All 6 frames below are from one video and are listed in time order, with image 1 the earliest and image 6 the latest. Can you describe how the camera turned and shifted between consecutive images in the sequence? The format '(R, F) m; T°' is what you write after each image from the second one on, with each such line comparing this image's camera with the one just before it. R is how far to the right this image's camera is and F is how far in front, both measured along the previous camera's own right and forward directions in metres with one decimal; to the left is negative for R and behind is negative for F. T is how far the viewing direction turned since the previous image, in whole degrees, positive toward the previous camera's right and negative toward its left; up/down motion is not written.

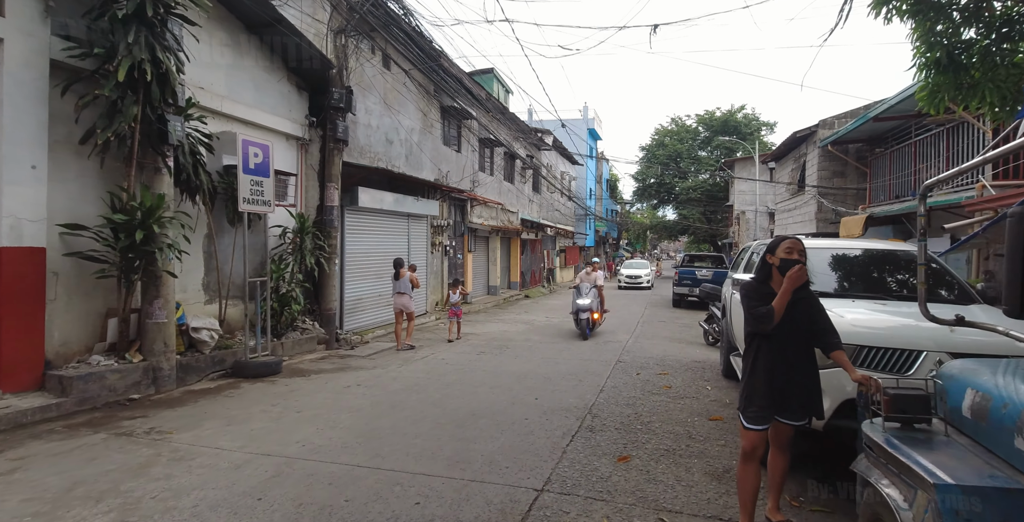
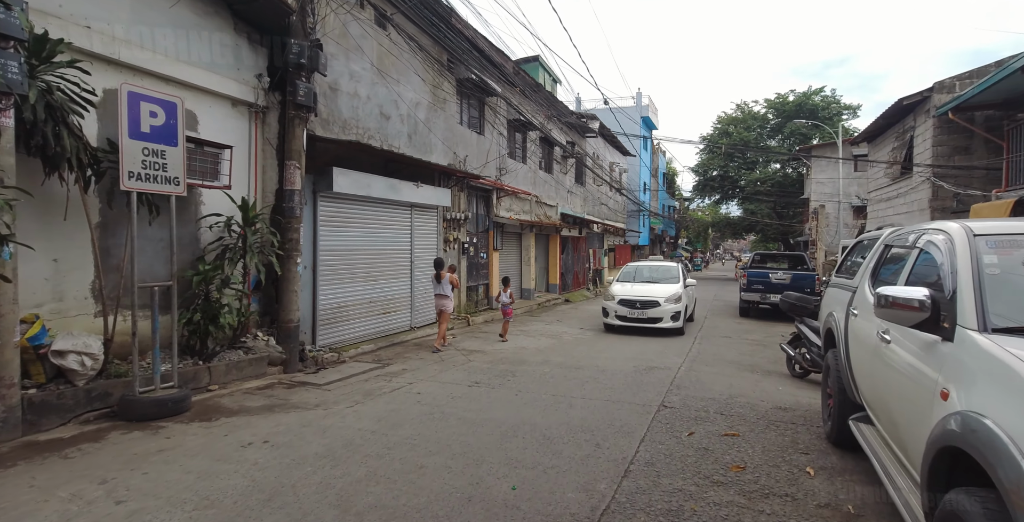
(+0.6, +2.3) m; -6°
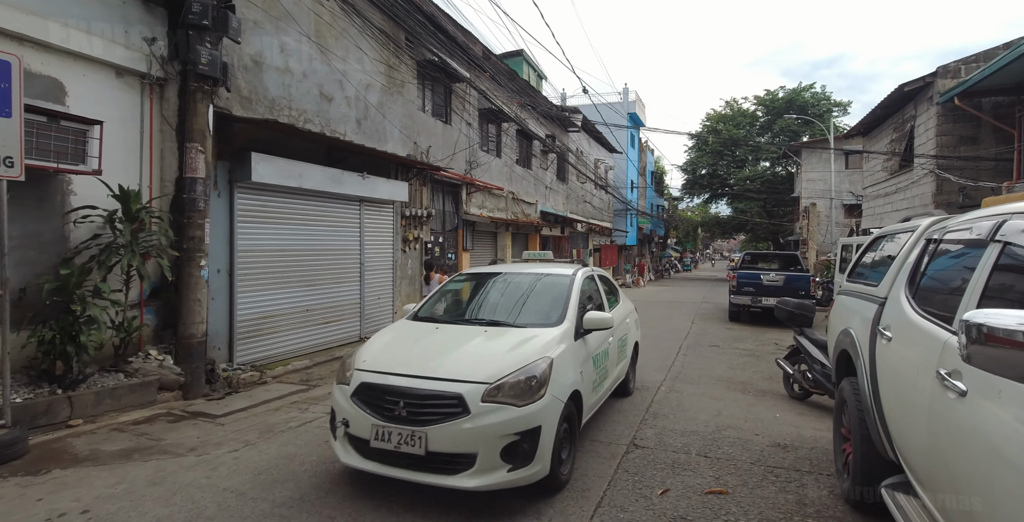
(+0.5, +1.1) m; +1°
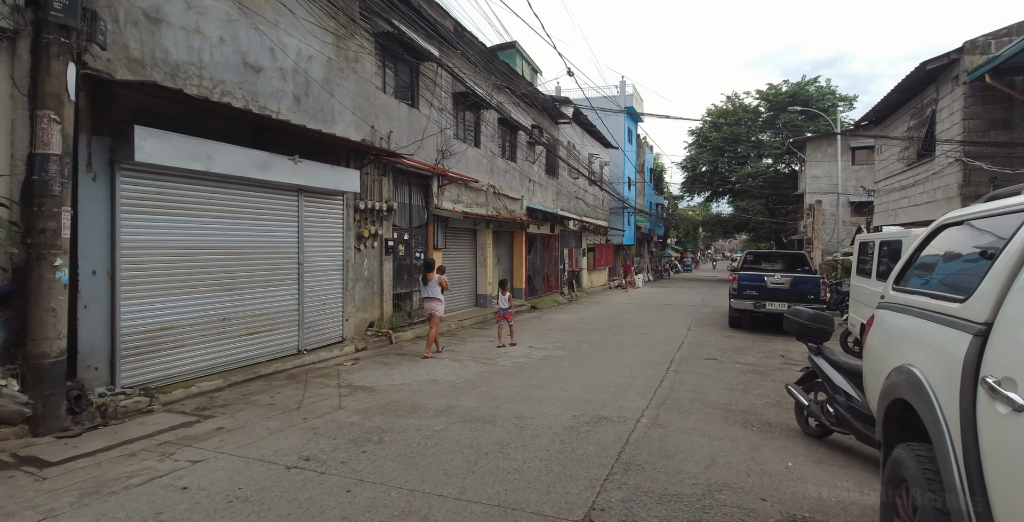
(+0.6, +1.3) m; 0°
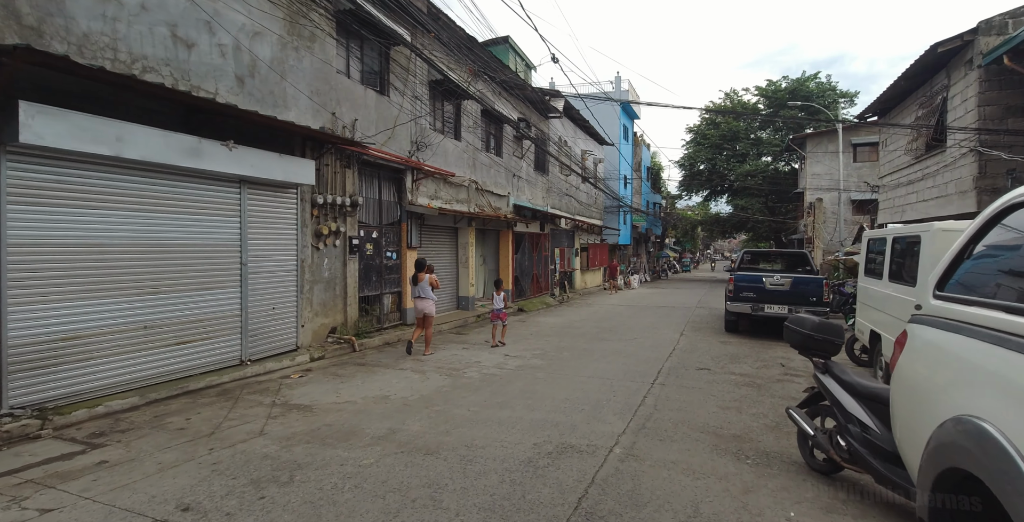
(+0.4, +0.8) m; 0°
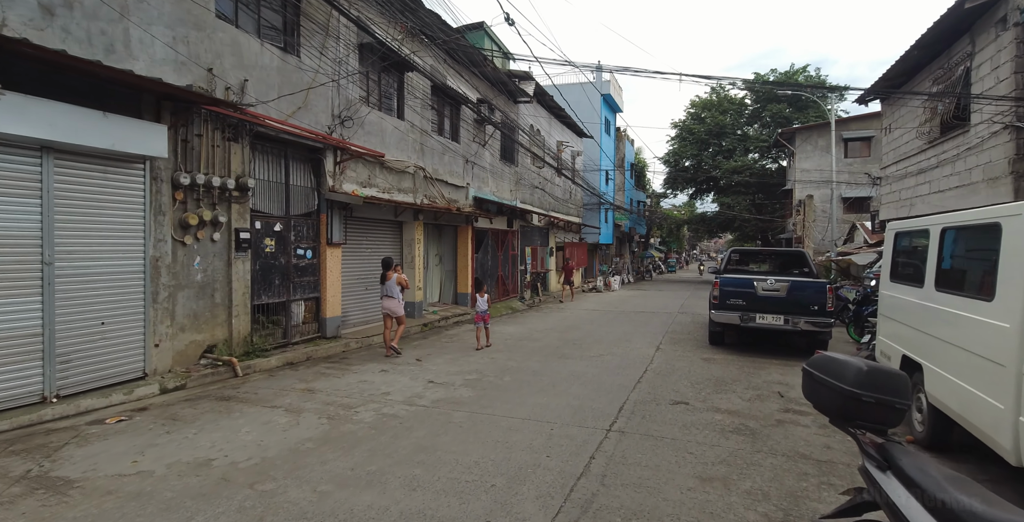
(+0.8, +1.8) m; +1°
